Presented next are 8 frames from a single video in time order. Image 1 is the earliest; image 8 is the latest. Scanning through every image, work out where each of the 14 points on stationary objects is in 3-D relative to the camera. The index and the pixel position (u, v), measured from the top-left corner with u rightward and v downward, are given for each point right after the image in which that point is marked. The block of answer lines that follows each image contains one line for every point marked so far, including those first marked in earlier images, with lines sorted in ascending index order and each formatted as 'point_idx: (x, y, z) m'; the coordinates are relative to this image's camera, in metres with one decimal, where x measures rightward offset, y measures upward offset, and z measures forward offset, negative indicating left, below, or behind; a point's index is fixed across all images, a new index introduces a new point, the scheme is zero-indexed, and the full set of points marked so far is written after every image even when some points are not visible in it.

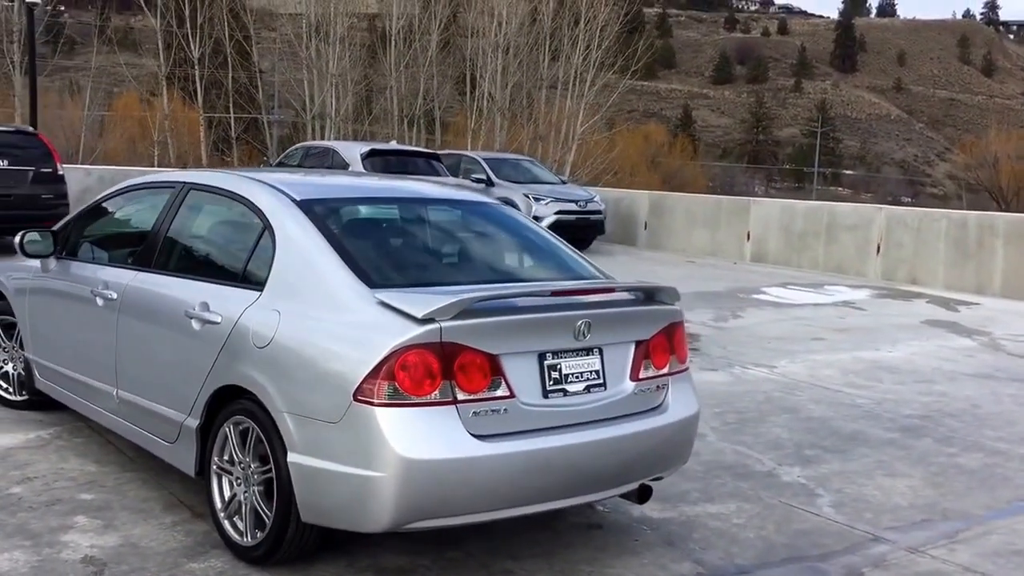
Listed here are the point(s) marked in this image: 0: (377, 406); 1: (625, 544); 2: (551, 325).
0: (-0.5, -0.4, +3.9) m
1: (+0.5, -1.1, +4.9) m
2: (+0.1, -0.1, +4.2) m
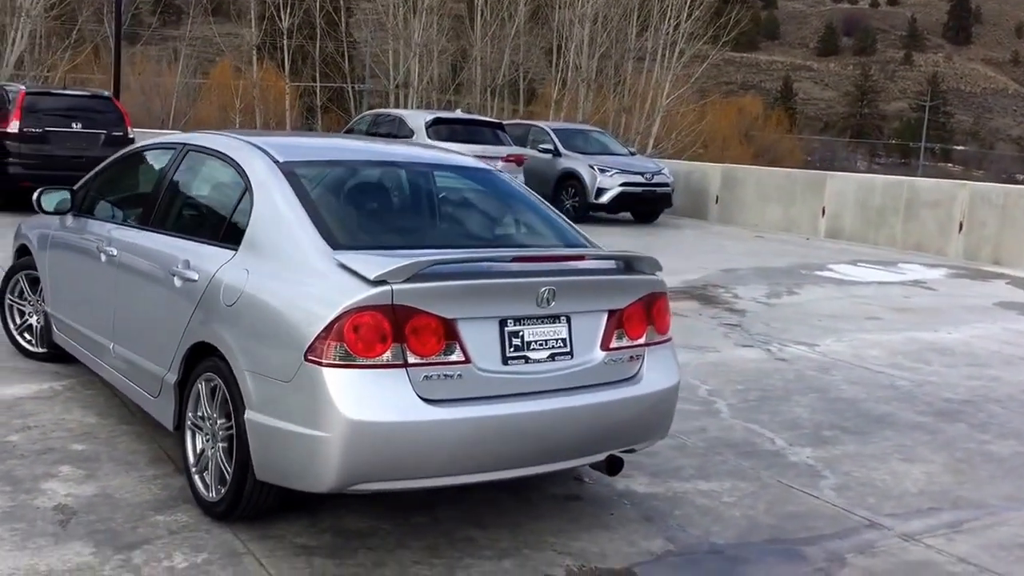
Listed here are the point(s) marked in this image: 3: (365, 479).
0: (-0.7, -0.3, +3.9) m
1: (+0.4, -1.0, +4.9) m
2: (0.0, 0.0, +4.1) m
3: (-0.5, -0.7, +4.0) m
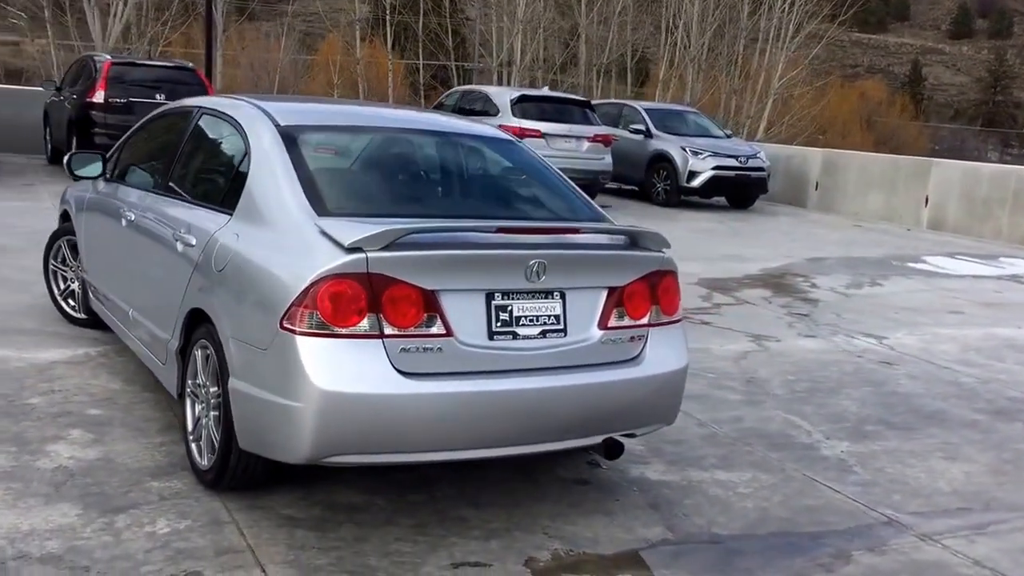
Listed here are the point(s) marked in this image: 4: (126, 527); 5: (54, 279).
0: (-0.8, -0.2, +3.9) m
1: (+0.4, -0.9, +4.7) m
2: (-0.1, +0.1, +4.1) m
3: (-0.6, -0.6, +3.9) m
4: (-1.4, -0.9, +4.1) m
5: (-2.7, +0.1, +6.7) m
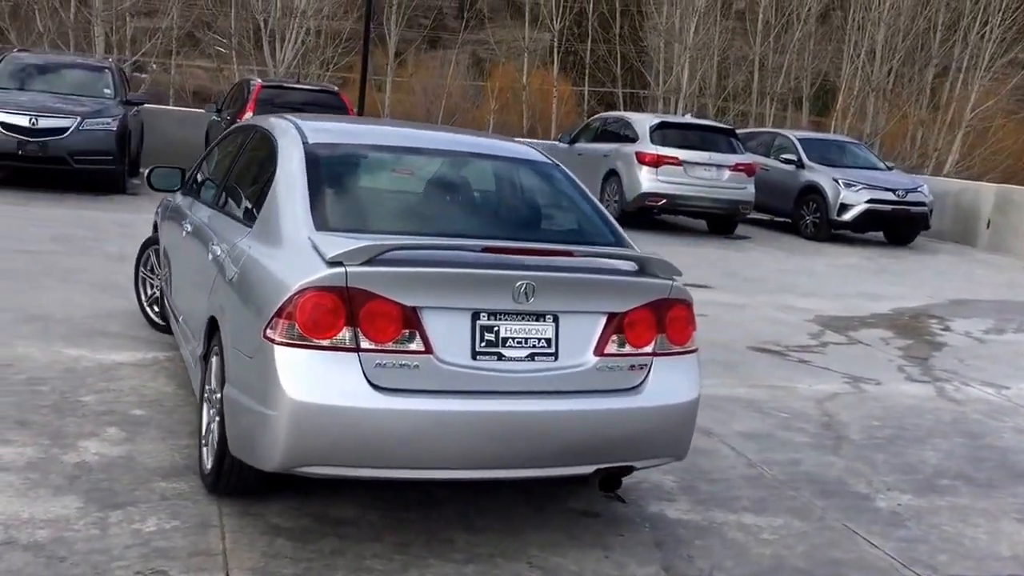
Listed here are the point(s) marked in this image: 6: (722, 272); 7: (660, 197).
0: (-0.9, -0.2, +4.0) m
1: (+0.4, -1.0, +4.6) m
2: (-0.1, 0.0, +4.0) m
3: (-0.7, -0.6, +4.0) m
4: (-1.5, -0.9, +4.2) m
5: (-2.3, 0.0, +7.0) m
6: (+2.3, +0.1, +12.3) m
7: (+2.0, +1.3, +15.5) m
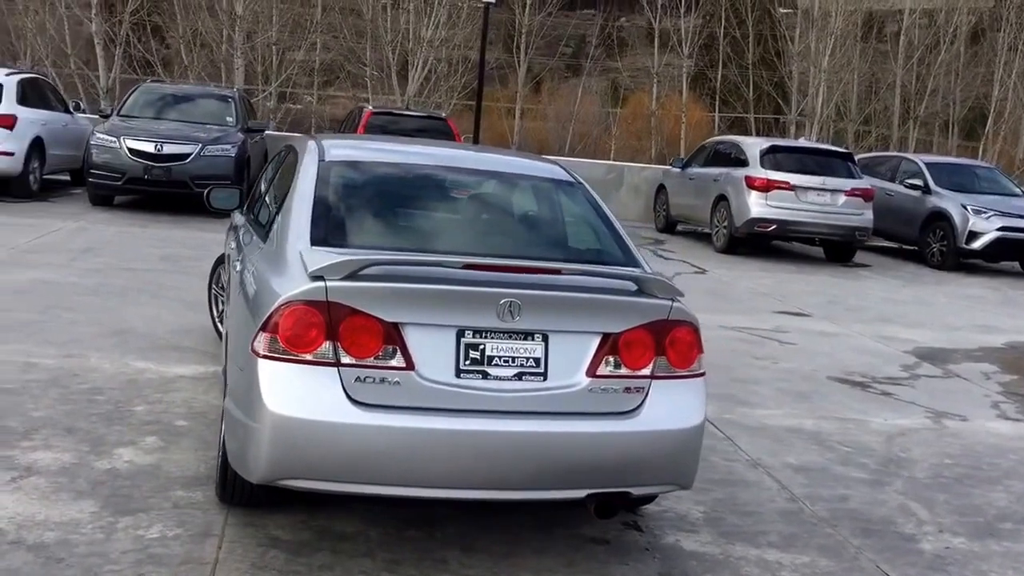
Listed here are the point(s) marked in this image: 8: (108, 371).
0: (-0.9, -0.3, +4.0) m
1: (+0.4, -1.1, +4.5) m
2: (-0.2, -0.1, +4.0) m
3: (-0.8, -0.7, +4.0) m
4: (-1.5, -0.9, +4.4) m
5: (-2.0, -0.1, +7.3) m
6: (+3.3, -0.2, +11.8) m
7: (+3.5, +0.9, +15.1) m
8: (-2.4, -0.5, +6.6) m
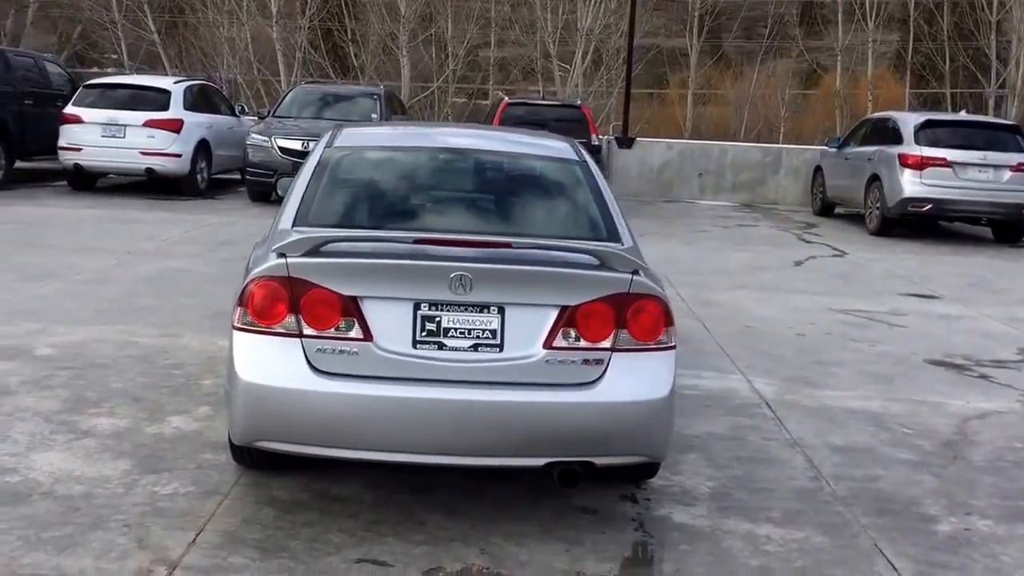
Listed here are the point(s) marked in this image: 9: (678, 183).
0: (-1.1, -0.2, +4.4) m
1: (+0.3, -1.0, +4.6) m
2: (-0.4, 0.0, +4.2) m
3: (-0.9, -0.6, +4.3) m
4: (-1.6, -0.8, +4.8) m
5: (-1.5, 0.0, +7.8) m
6: (+4.6, 0.0, +11.2) m
7: (+5.3, +1.1, +14.4) m
8: (-2.0, -0.4, +7.1) m
9: (+3.0, +1.9, +19.8) m
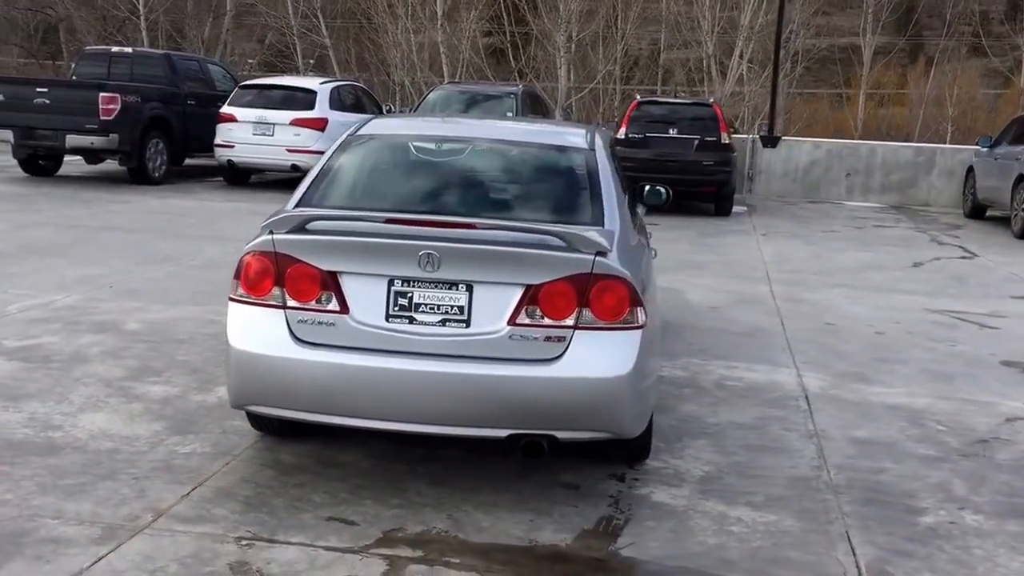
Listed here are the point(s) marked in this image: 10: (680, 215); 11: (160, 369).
0: (-1.2, -0.1, +4.8) m
1: (+0.2, -0.9, +4.7) m
2: (-0.5, +0.1, +4.5) m
3: (-1.1, -0.5, +4.7) m
4: (-1.6, -0.7, +5.3) m
5: (-1.0, +0.1, +8.2) m
6: (+5.5, 0.0, +10.6) m
7: (+6.8, +1.0, +13.6) m
8: (-1.7, -0.3, +7.6) m
9: (+5.4, +1.8, +19.2) m
10: (+2.3, +1.0, +15.5) m
11: (-2.1, -0.5, +6.5) m
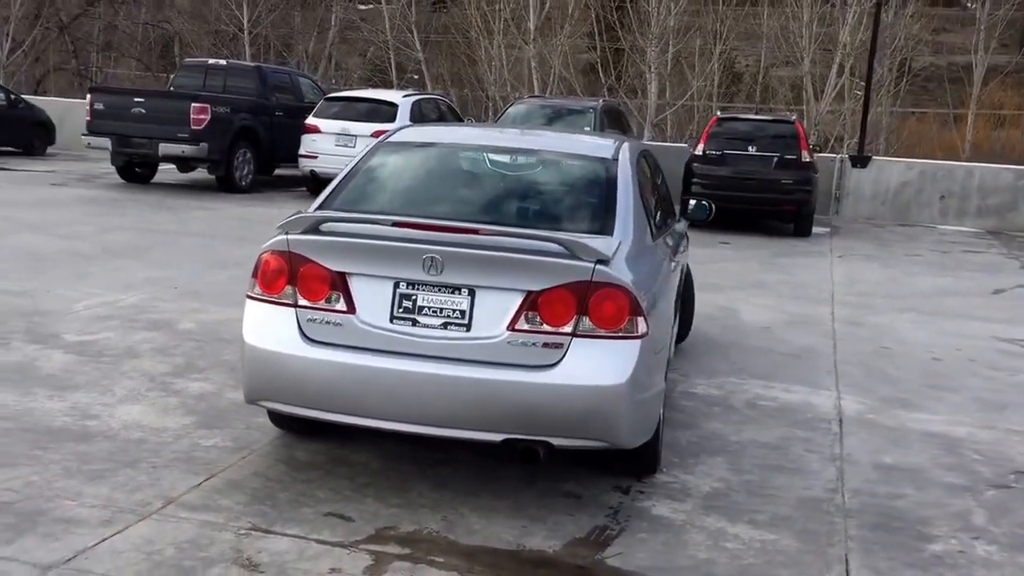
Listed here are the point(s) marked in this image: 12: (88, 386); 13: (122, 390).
0: (-1.2, -0.1, +4.9) m
1: (+0.2, -1.0, +4.7) m
2: (-0.5, +0.1, +4.6) m
3: (-1.1, -0.5, +4.9) m
4: (-1.6, -0.7, +5.5) m
5: (-0.7, 0.0, +8.3) m
6: (+6.1, -0.3, +10.1) m
7: (+7.7, +0.6, +13.0) m
8: (-1.4, -0.3, +7.8) m
9: (+6.8, +1.3, +18.8) m
10: (+3.4, +0.7, +15.3) m
11: (-1.9, -0.5, +6.8) m
12: (-2.4, -0.5, +6.2) m
13: (-2.2, -0.6, +6.2) m
